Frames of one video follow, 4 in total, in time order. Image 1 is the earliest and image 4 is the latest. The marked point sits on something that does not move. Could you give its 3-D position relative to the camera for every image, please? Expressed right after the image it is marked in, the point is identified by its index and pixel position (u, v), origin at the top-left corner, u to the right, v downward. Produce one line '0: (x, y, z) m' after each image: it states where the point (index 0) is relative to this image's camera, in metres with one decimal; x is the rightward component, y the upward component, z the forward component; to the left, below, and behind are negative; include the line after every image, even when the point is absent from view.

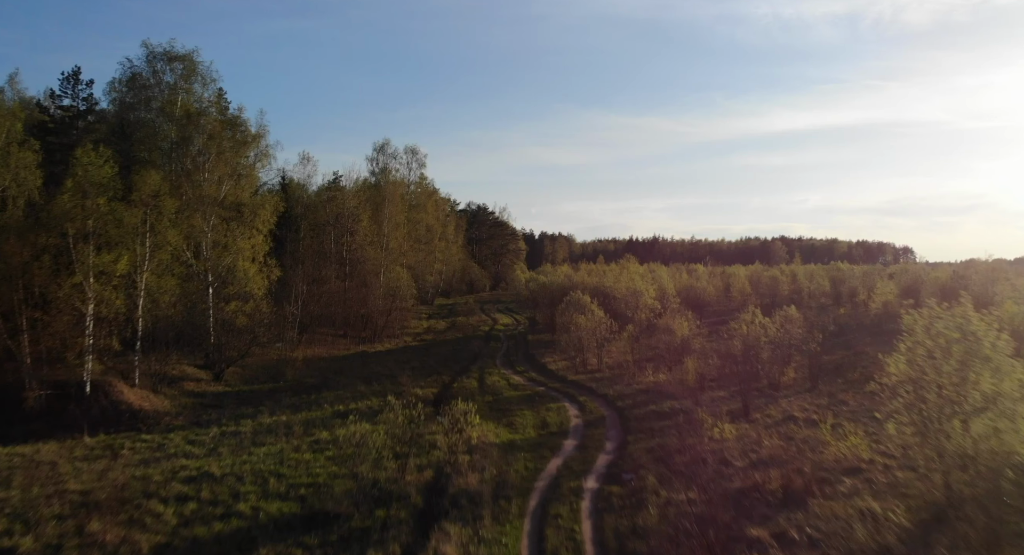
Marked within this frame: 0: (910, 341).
0: (+10.1, -1.6, +19.5) m
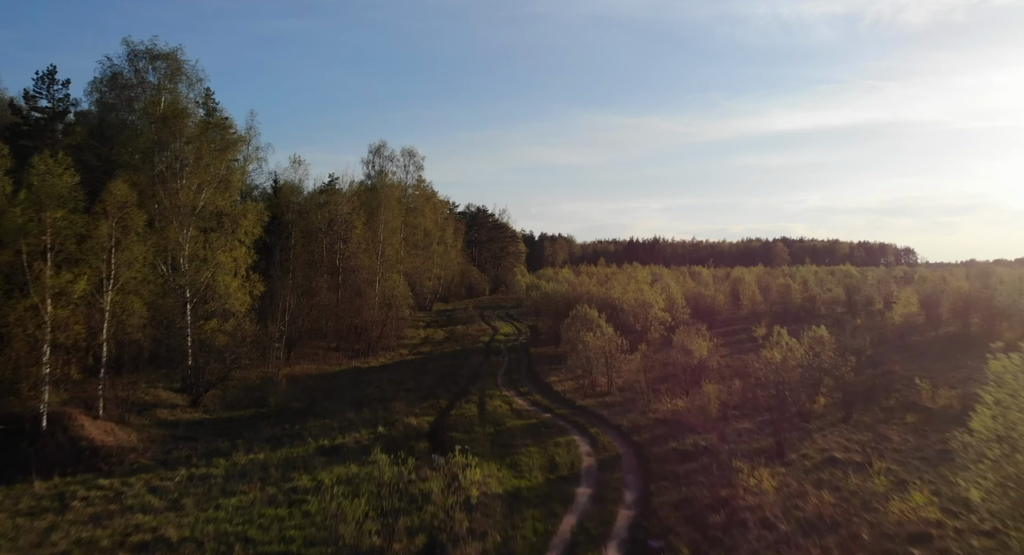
0: (+10.2, -2.4, +16.3) m
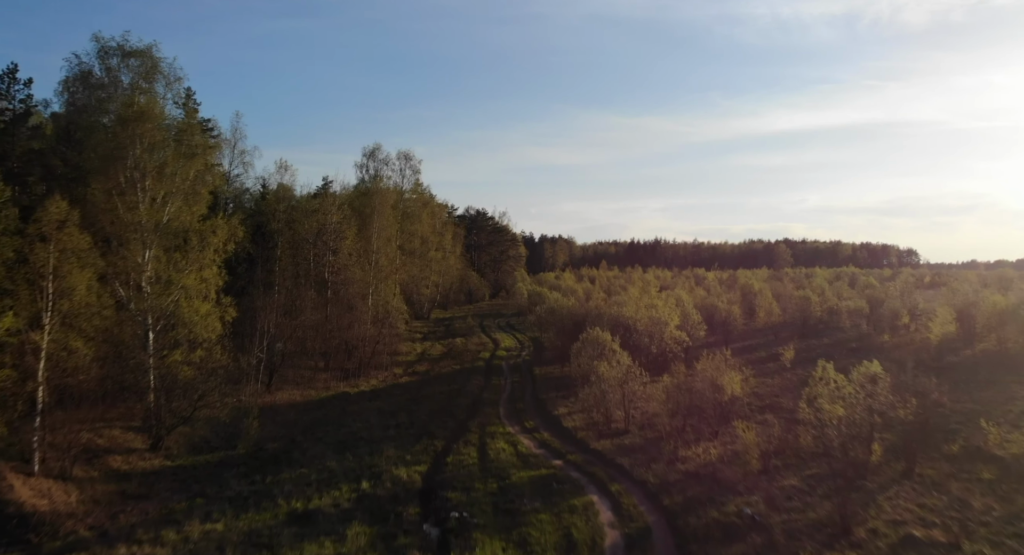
0: (+10.5, -3.4, +11.9) m
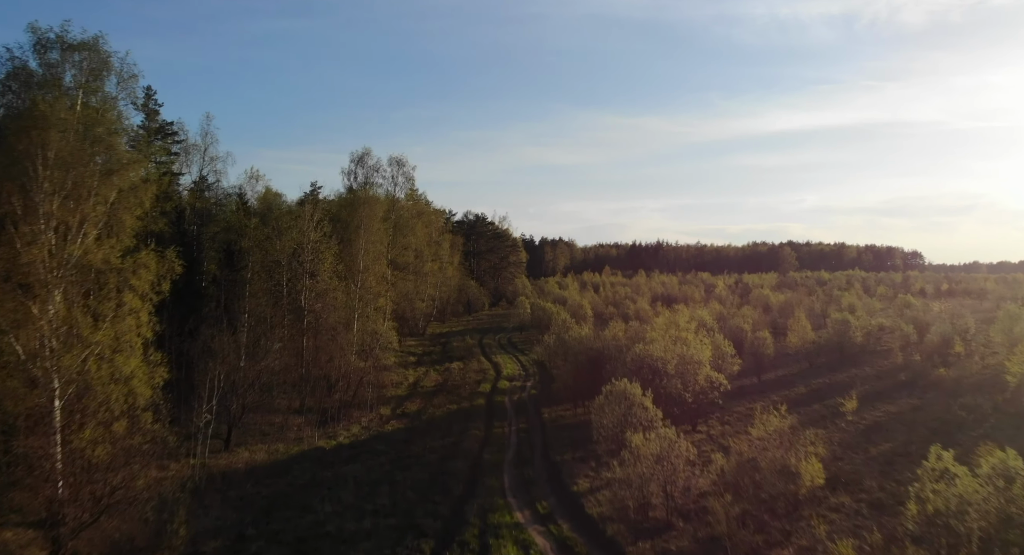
0: (+10.9, -5.1, +4.4) m
